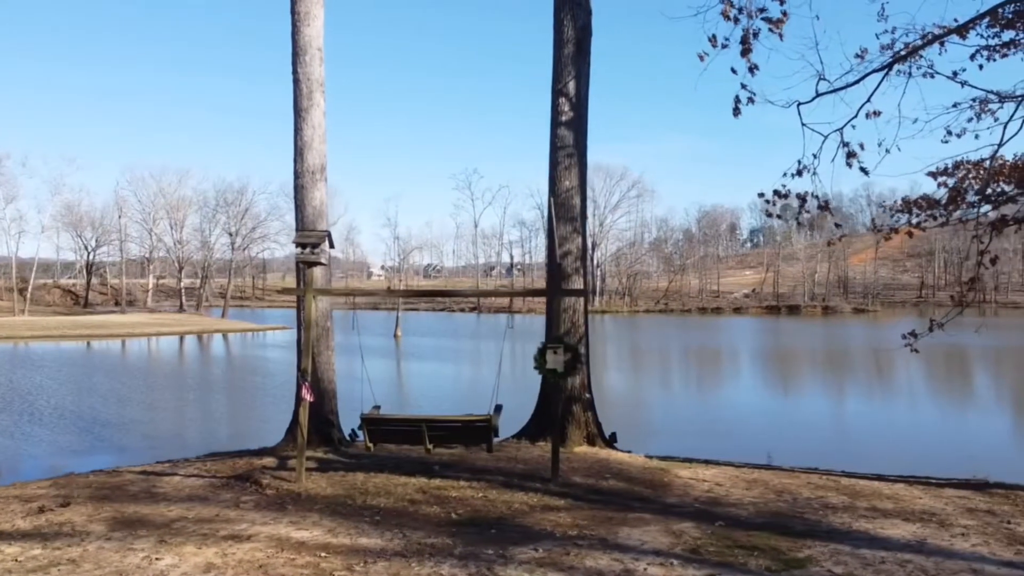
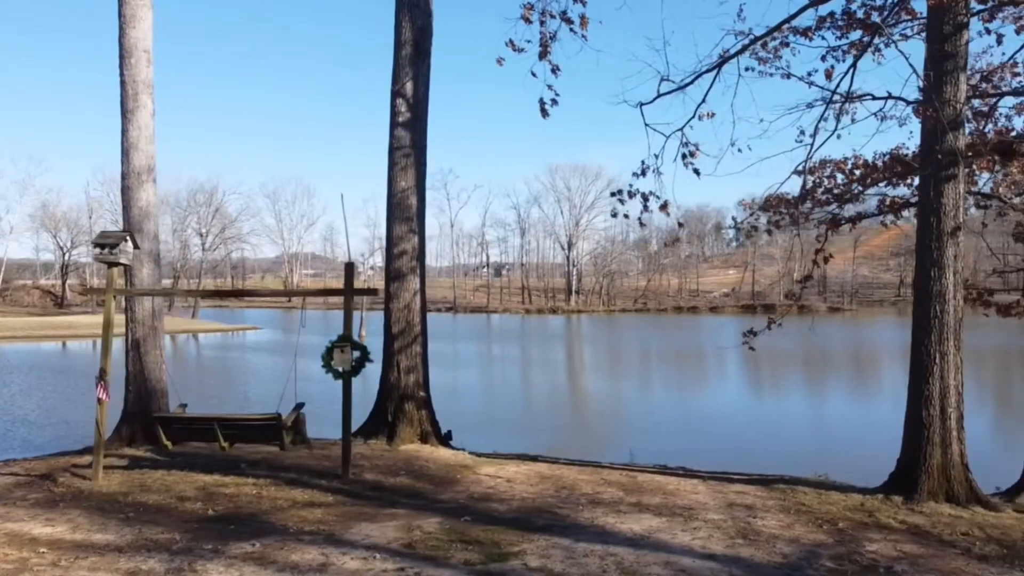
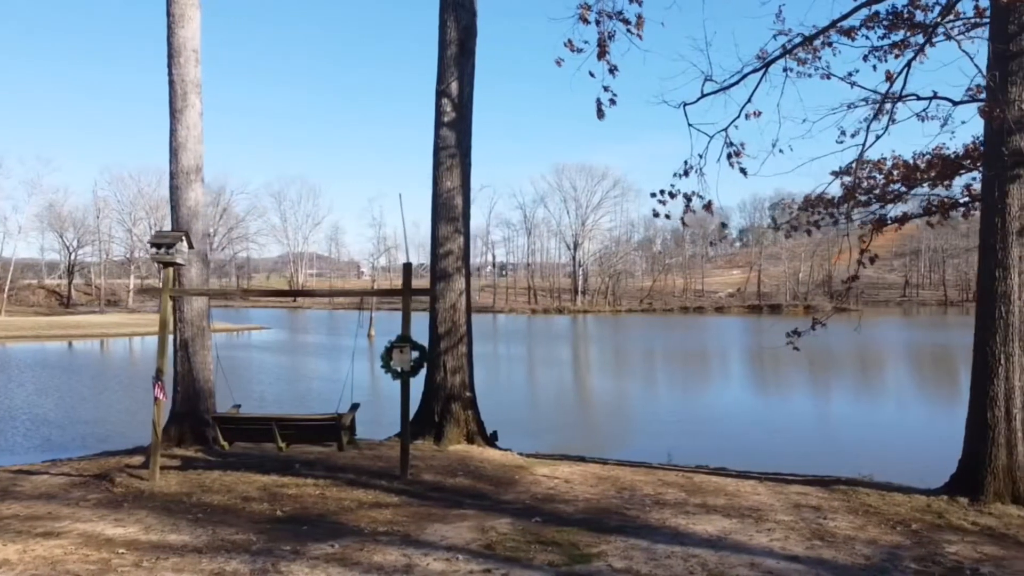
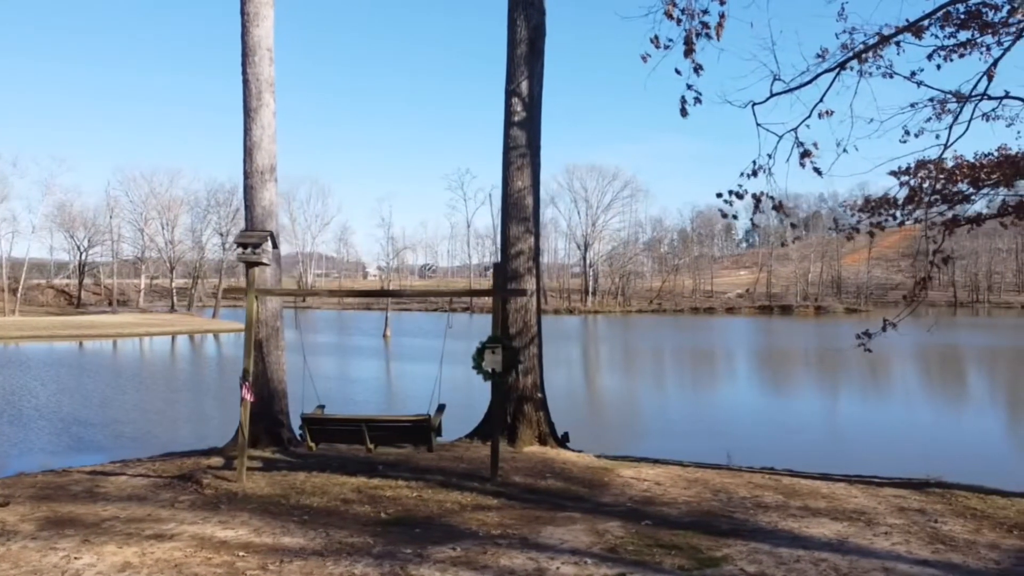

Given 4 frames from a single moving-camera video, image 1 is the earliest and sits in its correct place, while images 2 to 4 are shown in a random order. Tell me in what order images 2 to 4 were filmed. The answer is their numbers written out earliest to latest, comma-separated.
4, 3, 2
